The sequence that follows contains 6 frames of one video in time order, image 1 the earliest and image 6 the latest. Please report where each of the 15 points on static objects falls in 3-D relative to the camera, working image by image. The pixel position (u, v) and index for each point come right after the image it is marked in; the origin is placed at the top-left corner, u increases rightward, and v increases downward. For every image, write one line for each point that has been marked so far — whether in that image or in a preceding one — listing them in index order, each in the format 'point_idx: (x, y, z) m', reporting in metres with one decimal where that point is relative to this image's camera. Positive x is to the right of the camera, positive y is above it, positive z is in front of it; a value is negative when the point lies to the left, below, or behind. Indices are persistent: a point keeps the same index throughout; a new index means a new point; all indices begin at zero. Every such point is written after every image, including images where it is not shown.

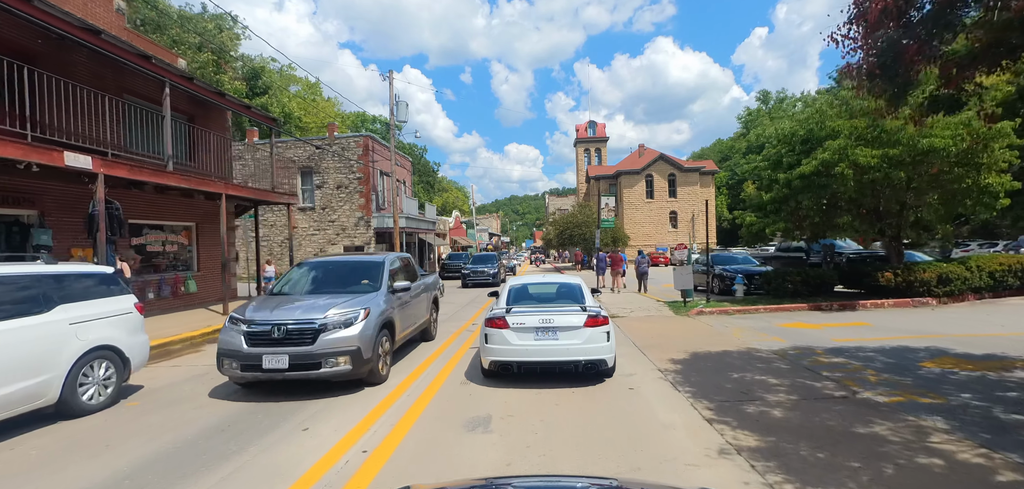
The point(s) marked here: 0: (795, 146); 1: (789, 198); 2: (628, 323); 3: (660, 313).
0: (+8.9, +3.1, +13.4) m
1: (+8.6, +1.4, +13.2) m
2: (+3.2, -2.2, +11.9) m
3: (+4.5, -2.1, +13.1) m
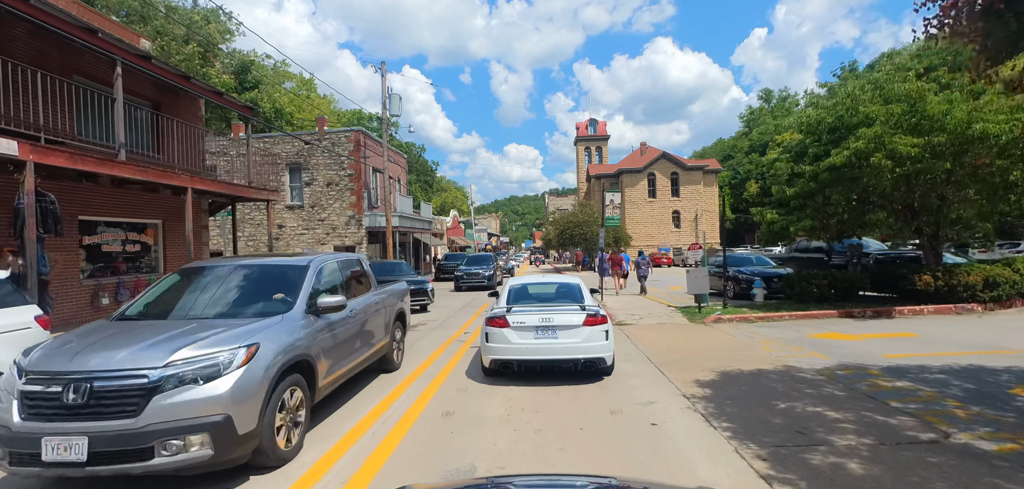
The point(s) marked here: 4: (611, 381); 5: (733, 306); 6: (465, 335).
0: (+8.8, +3.1, +12.2) m
1: (+8.5, +1.4, +11.9) m
2: (+3.1, -2.2, +10.6) m
3: (+4.4, -2.1, +11.8) m
4: (+1.5, -2.1, +6.6) m
5: (+6.5, -1.8, +12.5) m
6: (-1.3, -2.4, +11.6) m
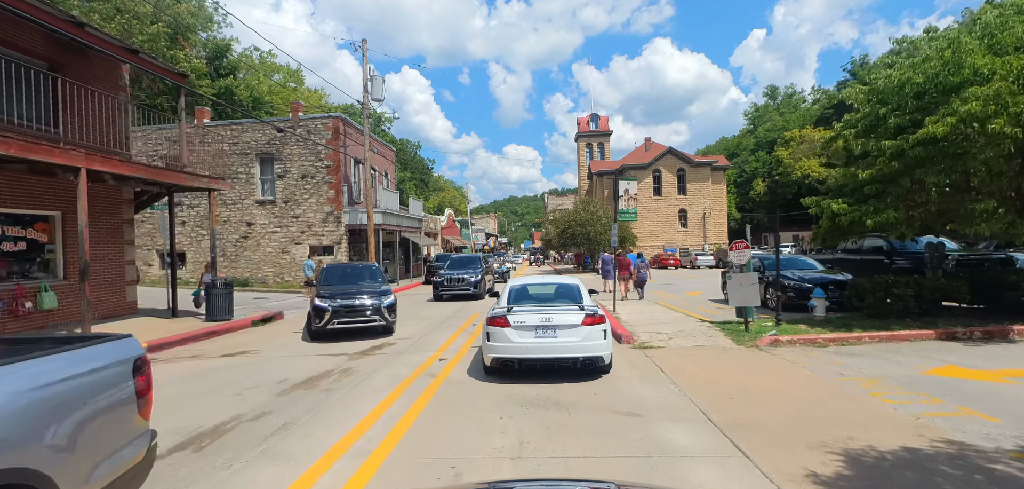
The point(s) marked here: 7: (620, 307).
0: (+8.6, +3.1, +9.4) m
1: (+8.3, +1.5, +9.2) m
2: (+2.9, -2.1, +7.8) m
3: (+4.2, -2.1, +9.0) m
4: (+1.3, -2.1, +3.8) m
5: (+6.3, -1.8, +9.7) m
6: (-1.5, -2.3, +8.8) m
7: (+3.5, -2.1, +13.9) m
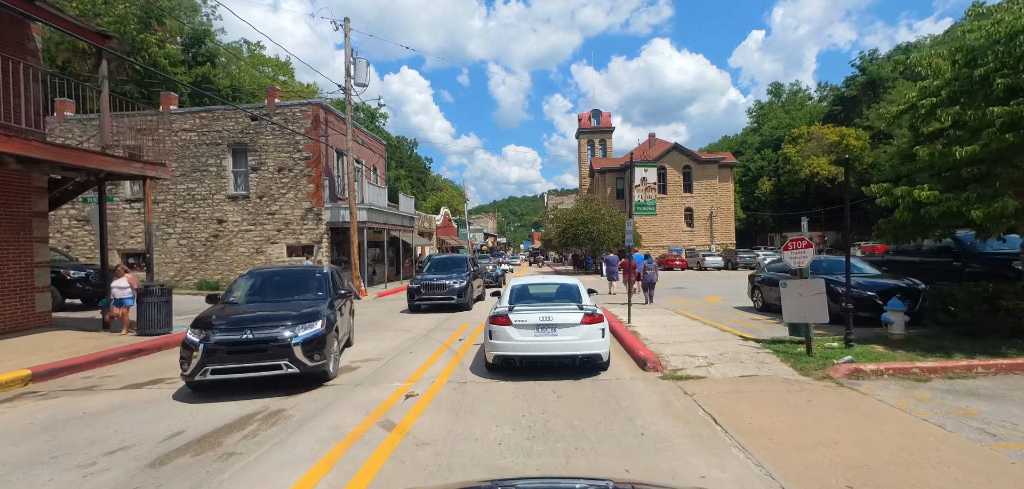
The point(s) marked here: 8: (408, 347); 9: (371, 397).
0: (+8.5, +3.1, +7.3) m
1: (+8.2, +1.5, +7.0) m
2: (+2.8, -2.1, +5.6) m
3: (+4.1, -2.0, +6.9) m
4: (+1.2, -2.0, +1.6) m
5: (+6.1, -1.8, +7.5) m
6: (-1.6, -2.3, +6.6) m
7: (+3.3, -2.0, +11.8) m
8: (-2.4, -2.4, +10.1) m
9: (-2.1, -2.3, +6.5) m
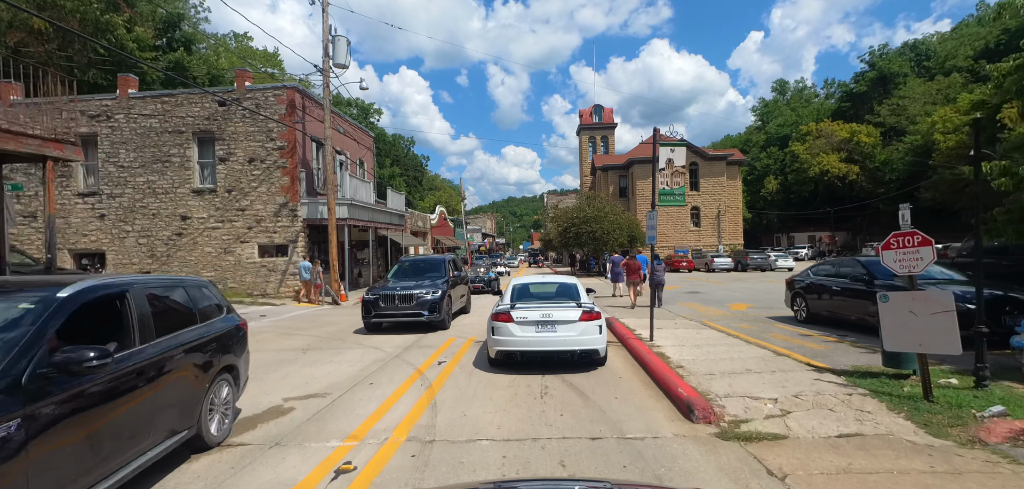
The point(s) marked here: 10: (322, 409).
0: (+8.3, +3.2, +5.0) m
1: (+8.0, +1.5, +4.8) m
2: (+2.7, -2.1, +3.4) m
3: (+3.9, -2.0, +4.7) m
4: (+1.1, -2.0, -0.6) m
5: (+6.0, -1.7, +5.3) m
6: (-1.7, -2.3, +4.3) m
7: (+3.2, -2.0, +9.5) m
8: (-2.6, -2.3, +7.9) m
9: (-2.3, -2.3, +4.3) m
10: (-2.7, -2.3, +6.3) m
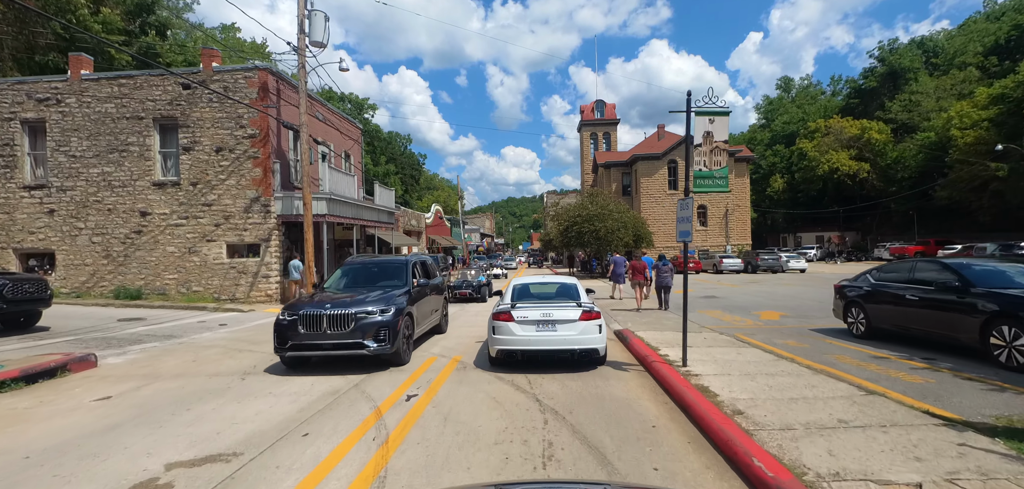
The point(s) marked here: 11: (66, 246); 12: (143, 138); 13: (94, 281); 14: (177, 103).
0: (+8.2, +3.2, +3.0) m
1: (+7.9, +1.6, +2.8) m
2: (+2.6, -2.0, +1.4) m
3: (+3.8, -1.9, +2.6) m
4: (+1.0, -1.9, -2.6) m
5: (+5.9, -1.7, +3.3) m
6: (-1.8, -2.2, +2.3) m
7: (+3.1, -2.0, +7.5) m
8: (-2.7, -2.3, +5.8) m
9: (-2.4, -2.2, +2.3) m
10: (-2.8, -2.3, +4.2) m
11: (-19.0, -0.1, +18.2) m
12: (-15.8, +4.6, +18.2) m
13: (-17.9, -1.5, +18.3) m
14: (-14.3, +6.0, +18.3) m
